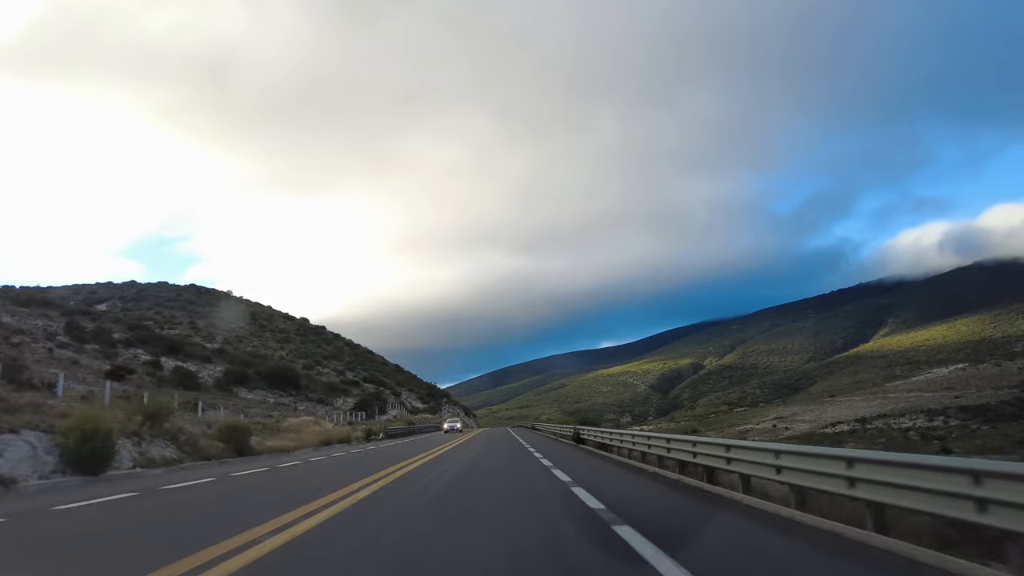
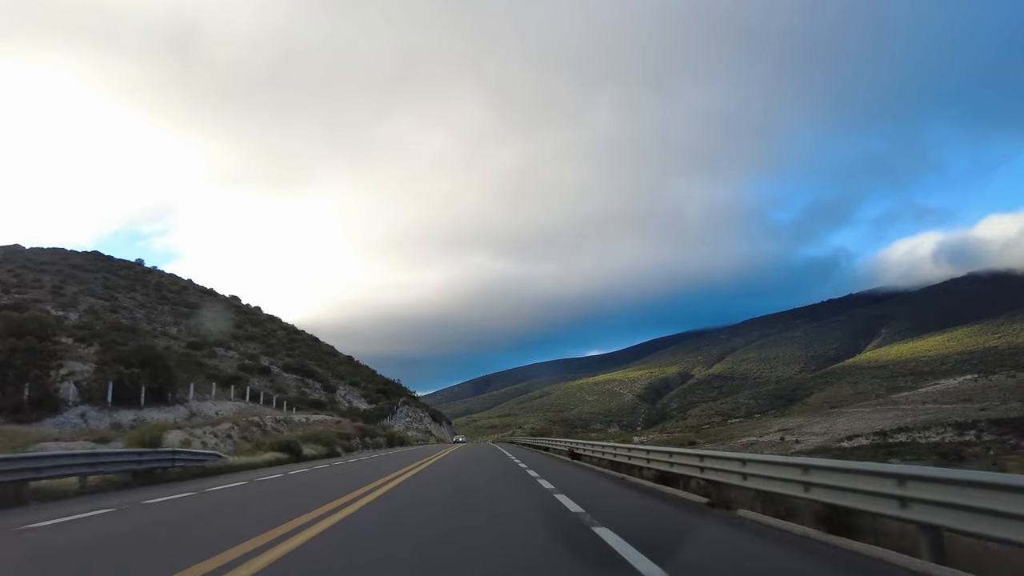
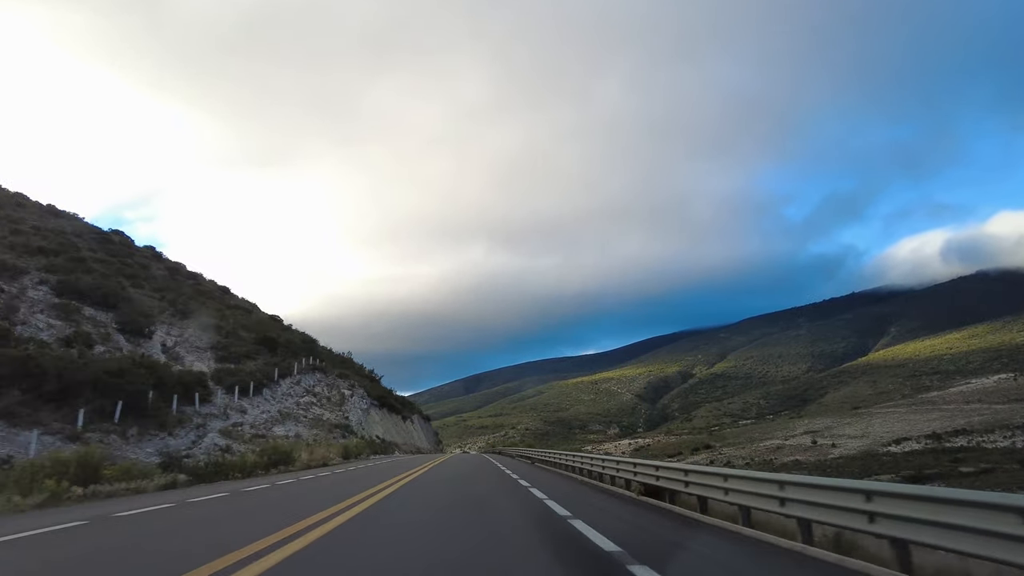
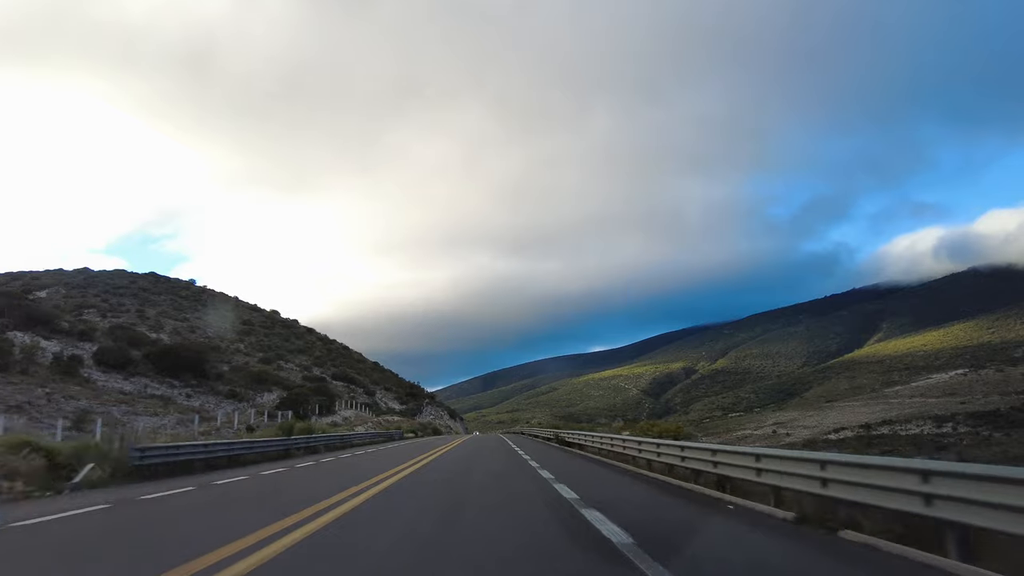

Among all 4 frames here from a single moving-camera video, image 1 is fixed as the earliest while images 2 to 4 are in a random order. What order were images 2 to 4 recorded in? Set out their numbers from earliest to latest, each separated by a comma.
4, 2, 3
